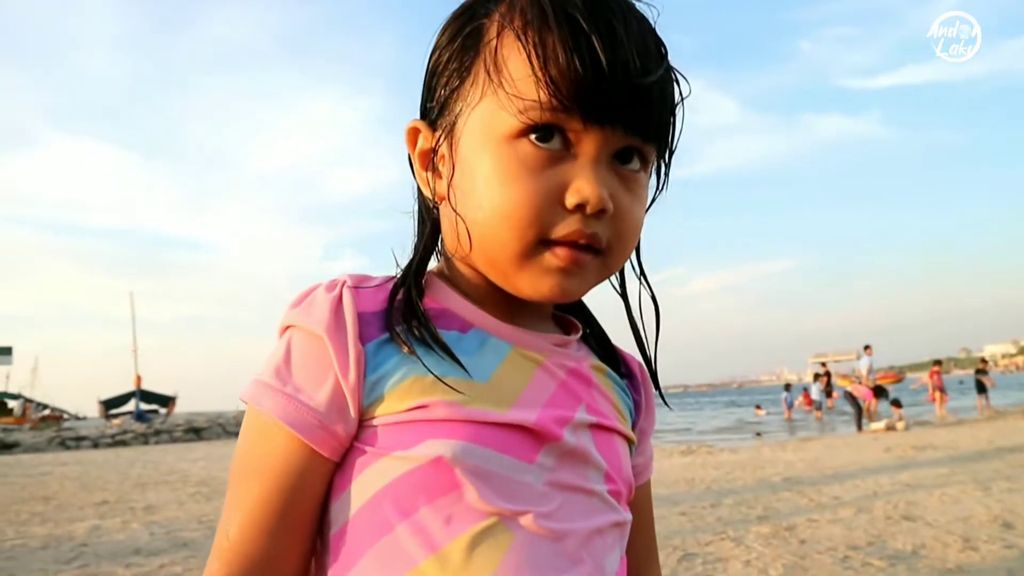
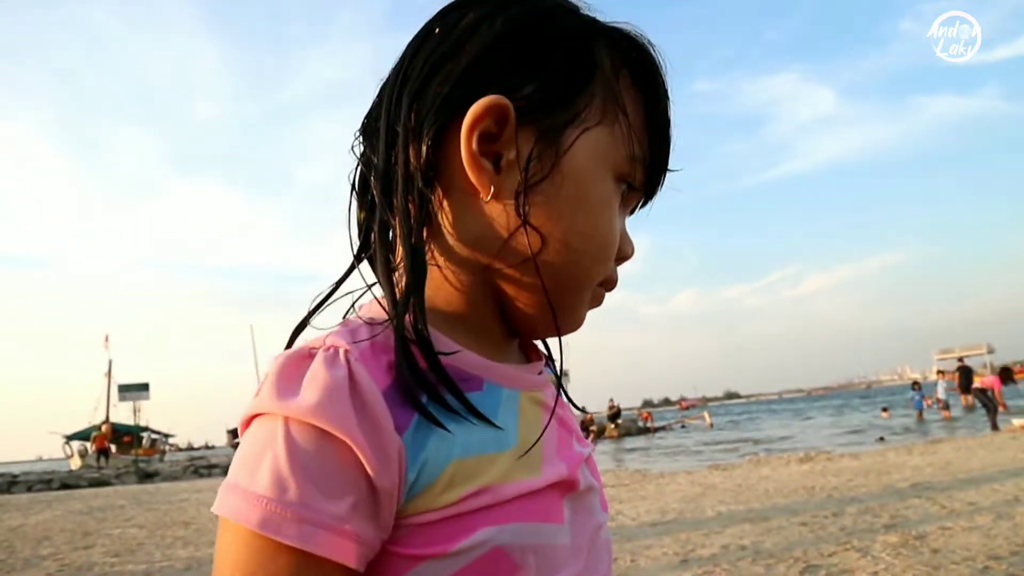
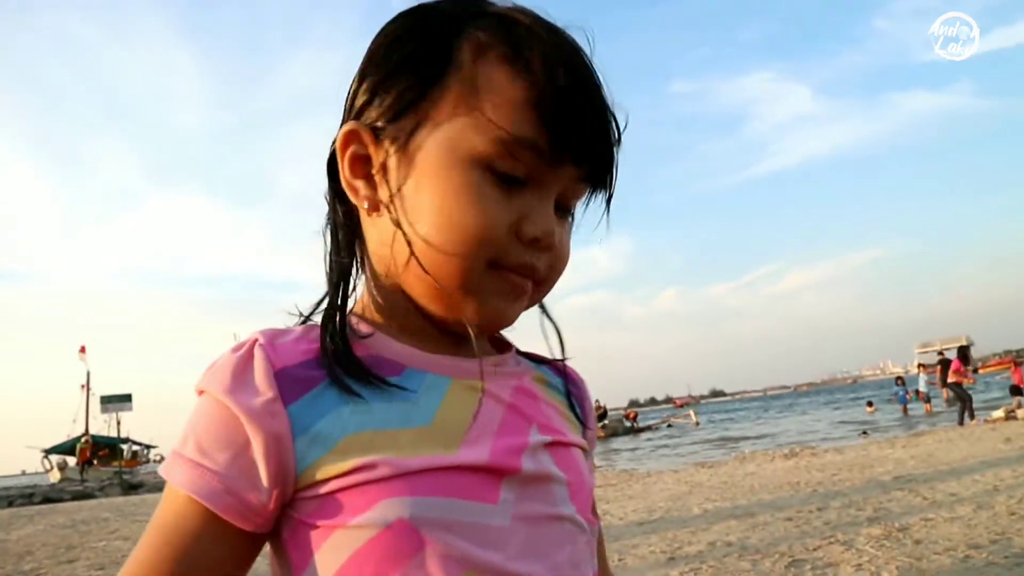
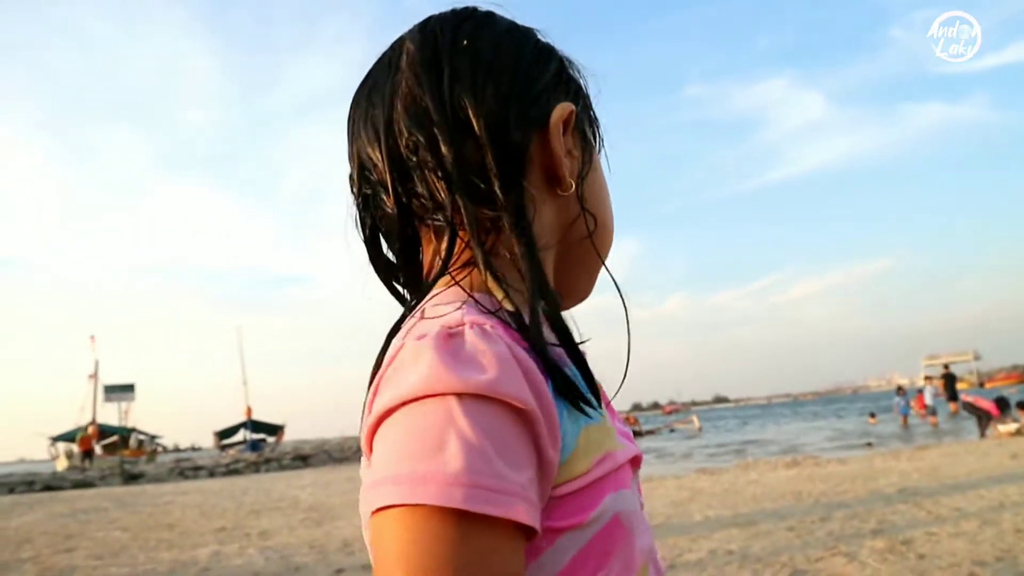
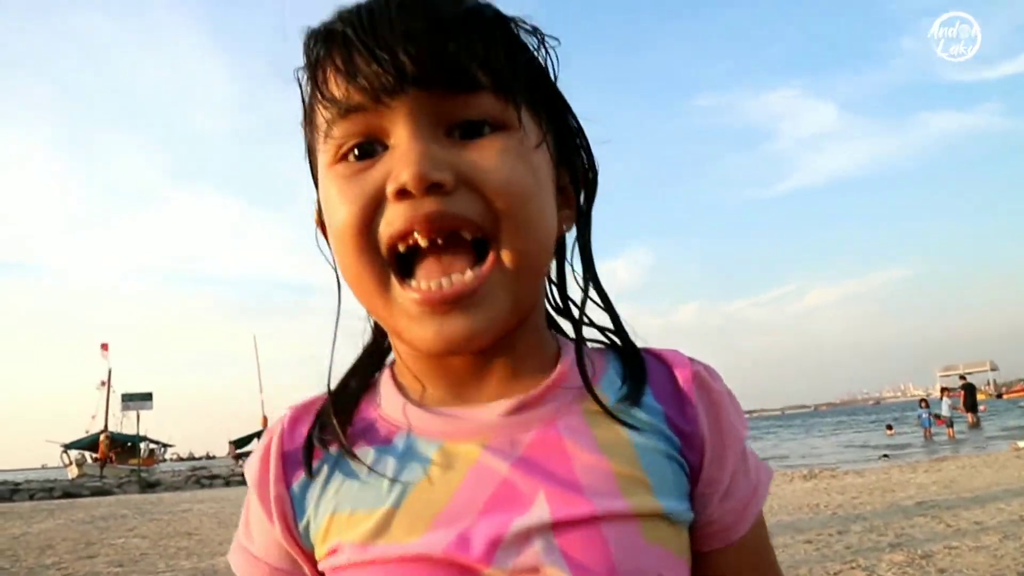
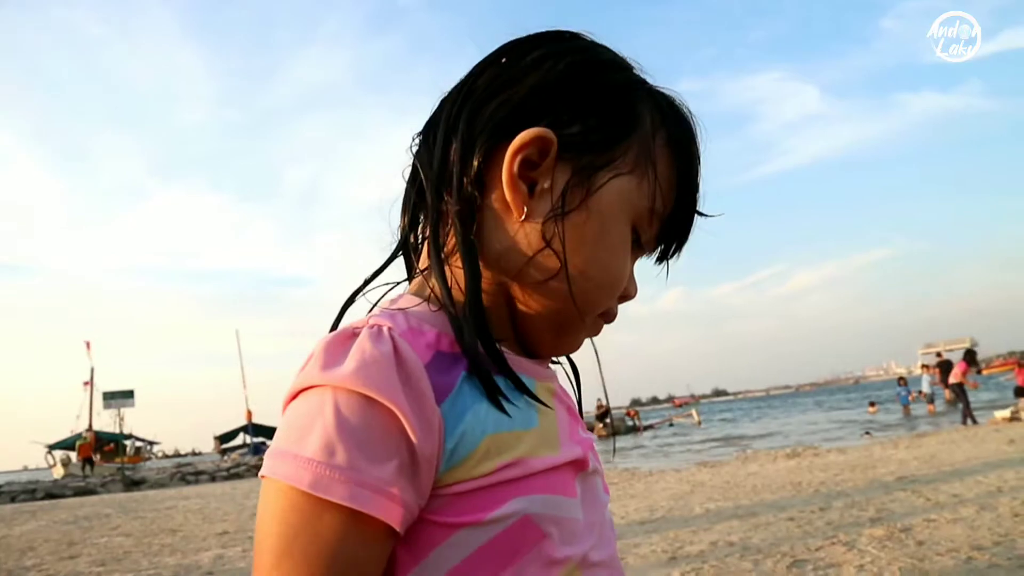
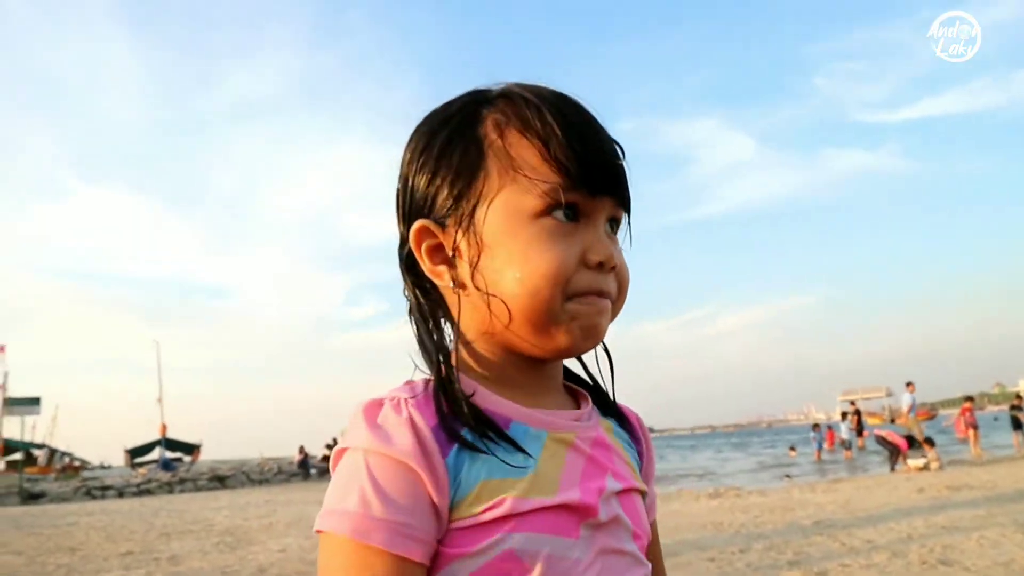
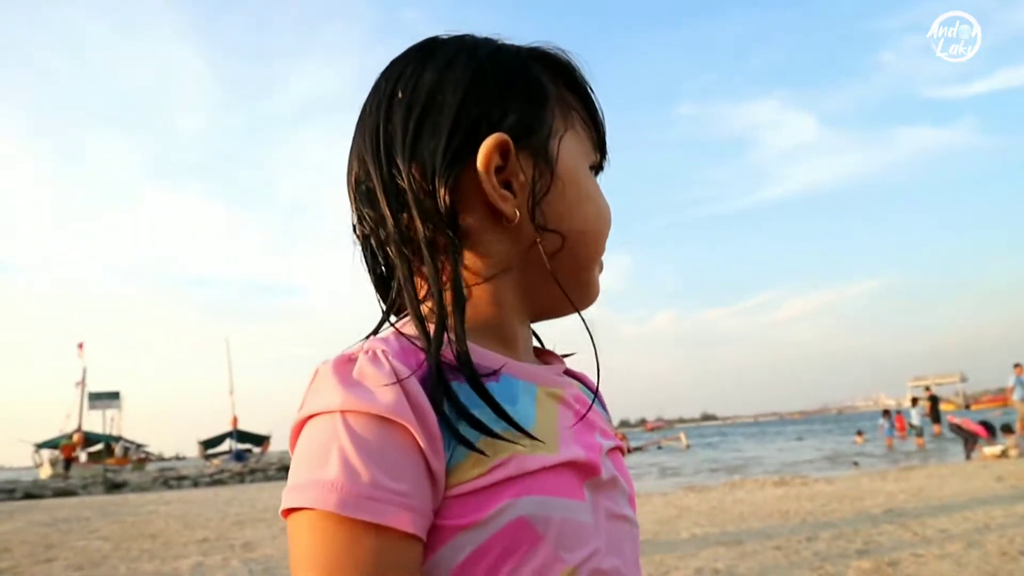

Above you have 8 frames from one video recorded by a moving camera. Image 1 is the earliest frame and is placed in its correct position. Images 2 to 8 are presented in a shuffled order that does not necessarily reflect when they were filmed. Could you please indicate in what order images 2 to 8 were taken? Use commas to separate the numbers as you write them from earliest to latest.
7, 8, 4, 2, 6, 3, 5
